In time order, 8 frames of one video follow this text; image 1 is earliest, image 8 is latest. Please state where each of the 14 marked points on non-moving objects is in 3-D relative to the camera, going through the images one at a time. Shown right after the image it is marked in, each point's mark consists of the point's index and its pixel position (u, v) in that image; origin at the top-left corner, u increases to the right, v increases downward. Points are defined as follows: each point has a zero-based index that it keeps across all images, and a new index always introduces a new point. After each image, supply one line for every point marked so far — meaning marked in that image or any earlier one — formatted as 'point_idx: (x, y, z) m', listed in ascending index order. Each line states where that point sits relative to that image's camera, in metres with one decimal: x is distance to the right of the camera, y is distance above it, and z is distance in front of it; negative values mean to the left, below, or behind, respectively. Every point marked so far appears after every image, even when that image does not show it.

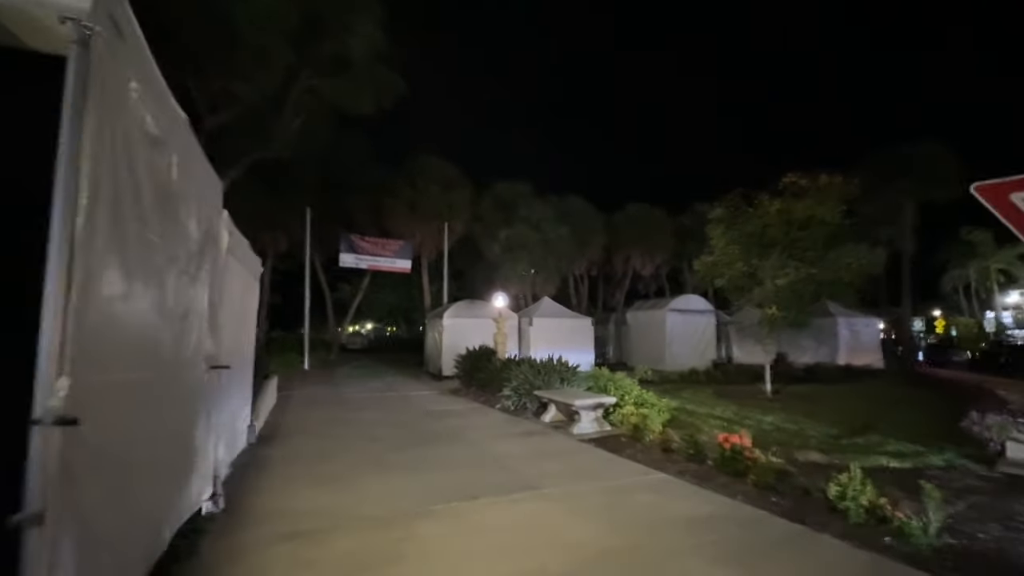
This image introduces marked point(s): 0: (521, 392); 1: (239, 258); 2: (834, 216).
0: (+0.2, -2.9, +13.1) m
1: (-4.3, +0.4, +7.1) m
2: (+9.9, +2.2, +14.2) m
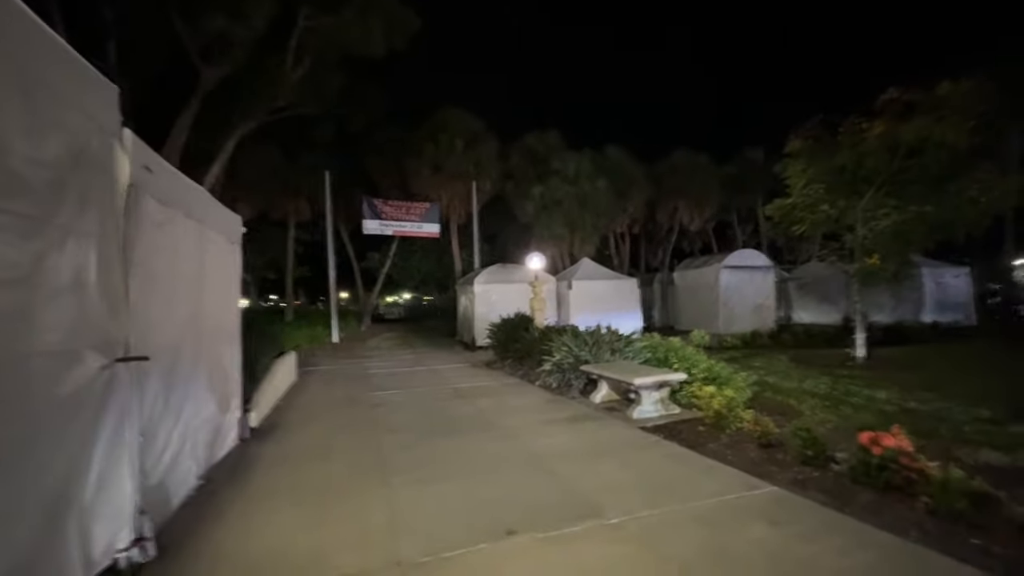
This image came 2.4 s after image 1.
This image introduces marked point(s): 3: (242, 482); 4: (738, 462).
0: (+1.2, -1.8, +11.1) m
1: (-3.8, +0.9, +5.2) m
2: (+10.7, +3.6, +11.1) m
3: (-3.5, -2.5, +6.1) m
4: (+3.0, -2.3, +6.1) m
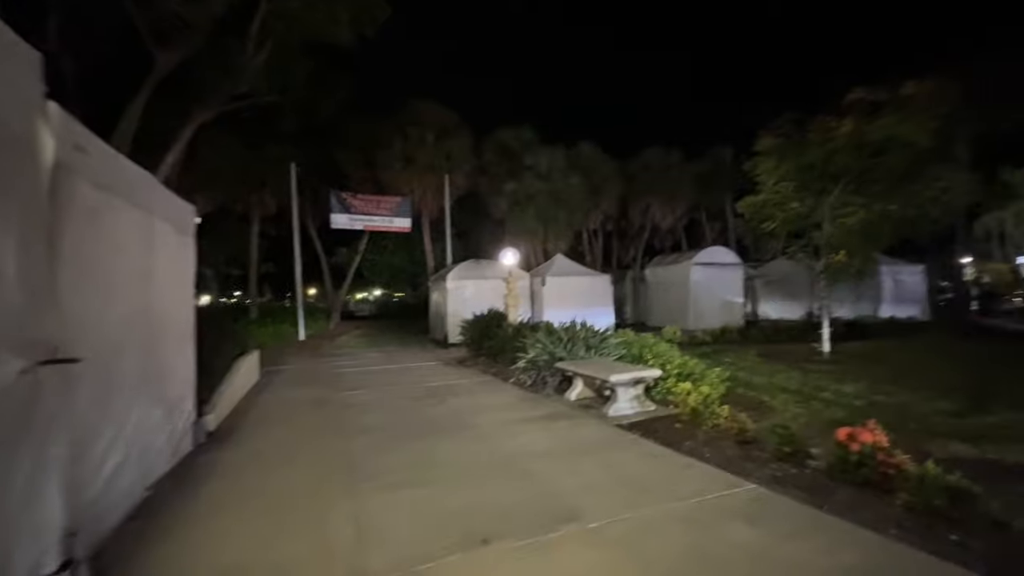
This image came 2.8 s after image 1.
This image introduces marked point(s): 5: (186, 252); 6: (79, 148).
0: (+0.6, -1.8, +10.9) m
1: (-4.1, +0.9, +4.8) m
2: (+10.1, +3.7, +11.5) m
3: (-3.9, -2.5, +5.7) m
4: (+2.6, -2.2, +6.1) m
5: (-5.0, +0.6, +7.2) m
6: (-3.8, +1.2, +4.0) m
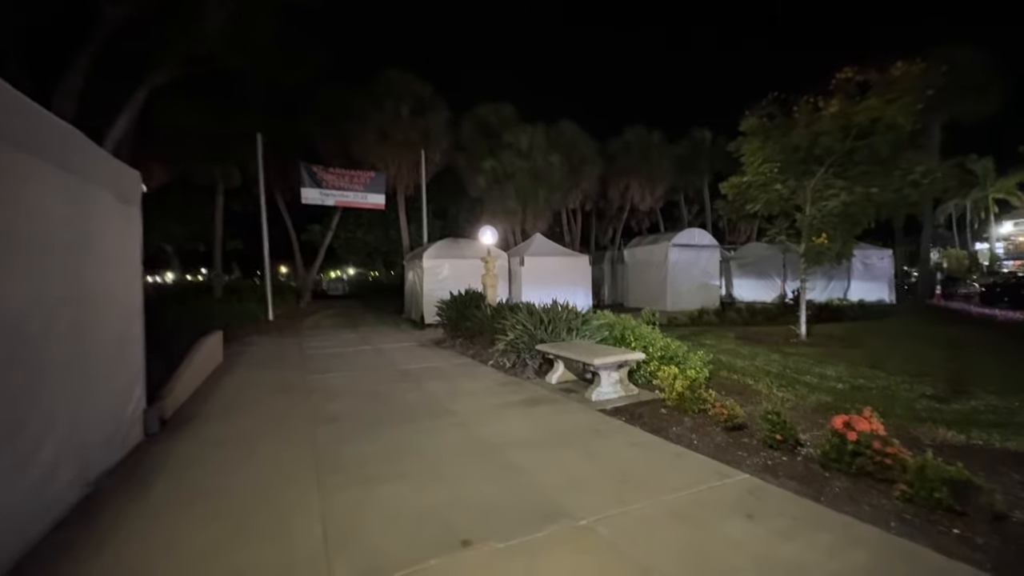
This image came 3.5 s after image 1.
0: (+0.2, -1.3, +10.6) m
1: (-4.2, +1.1, +4.1) m
2: (+9.6, +4.1, +11.4) m
3: (-4.1, -2.2, +5.1) m
4: (+2.4, -2.0, +5.8) m
5: (-5.3, +0.9, +6.5) m
6: (-3.9, +1.4, +3.3) m
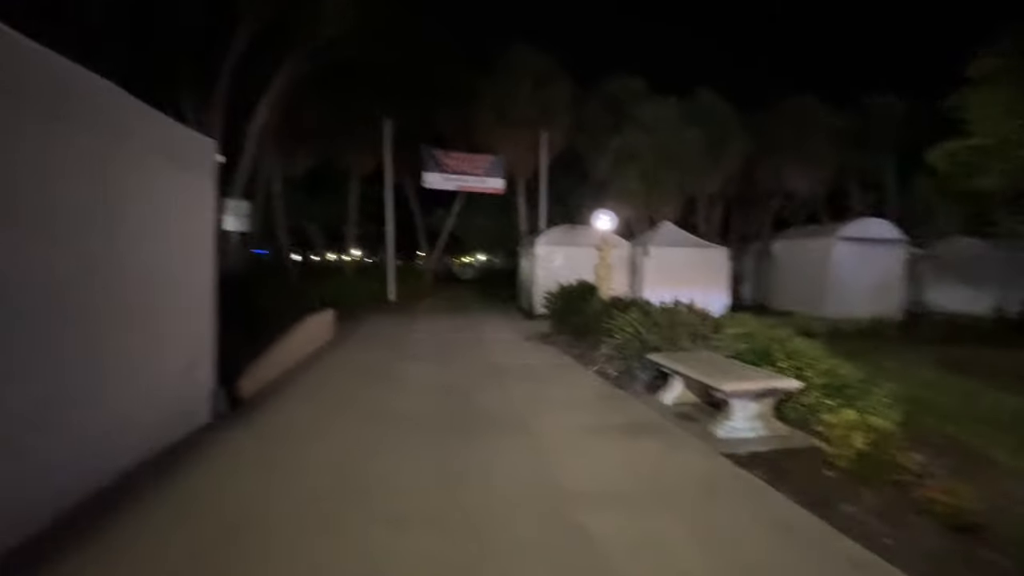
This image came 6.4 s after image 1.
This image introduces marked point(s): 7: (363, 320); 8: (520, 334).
0: (+2.2, -1.2, +8.7) m
1: (-3.6, +1.4, +3.6) m
2: (+11.7, +3.7, +6.8) m
3: (-3.4, -2.0, +4.7) m
4: (+3.0, -2.0, +3.6) m
5: (-4.1, +1.3, +6.1) m
6: (-3.5, +1.6, +2.7) m
7: (-5.4, -1.2, +17.0) m
8: (+0.3, -1.4, +14.4) m
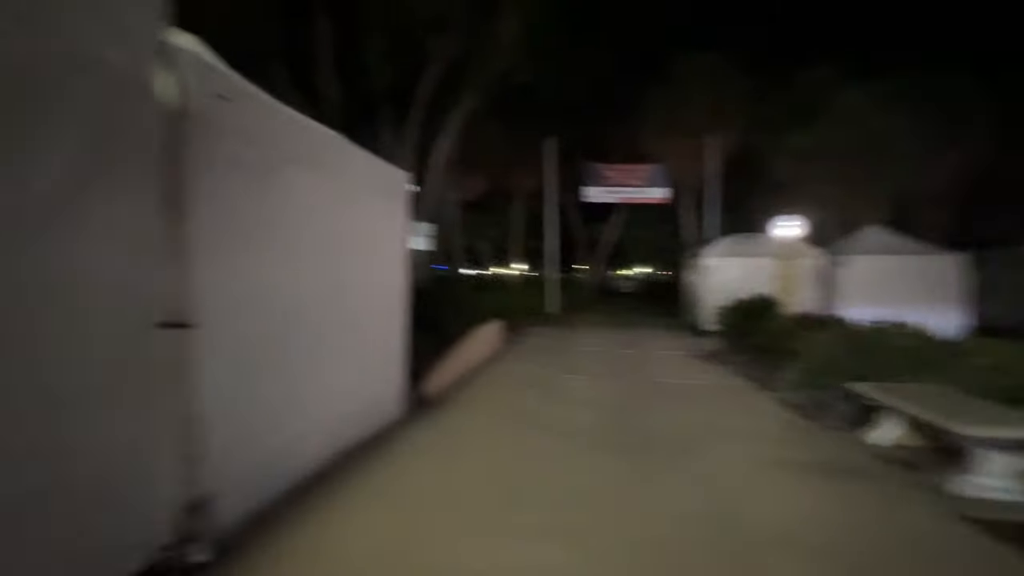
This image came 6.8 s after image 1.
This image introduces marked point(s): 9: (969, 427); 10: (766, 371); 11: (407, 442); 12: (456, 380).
0: (+5.0, -1.4, +7.5) m
1: (-2.2, +1.3, +4.6) m
2: (+13.4, +3.5, +2.7) m
3: (-1.6, -2.1, +5.5) m
4: (+4.1, -2.2, +2.4) m
5: (-1.7, +1.1, +7.2) m
6: (-2.3, +1.5, +3.8) m
7: (+0.5, -1.6, +17.8) m
8: (+5.1, -1.8, +13.6) m
9: (+4.5, -1.4, +4.6) m
10: (+5.5, -1.8, +10.1) m
11: (-1.4, -2.1, +6.2) m
12: (-1.1, -1.9, +9.7) m
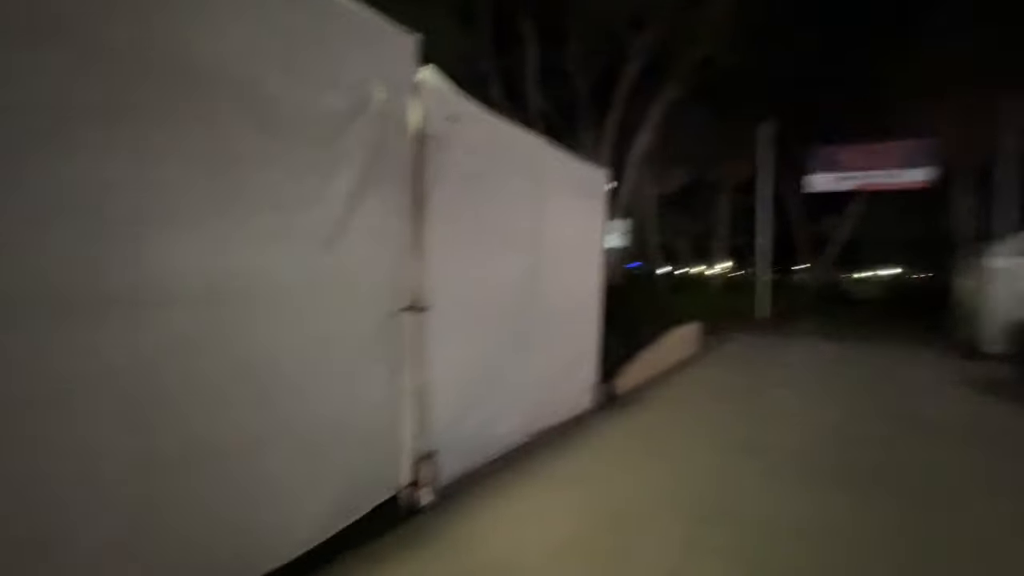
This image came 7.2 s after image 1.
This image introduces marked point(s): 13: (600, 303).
0: (+7.5, -1.6, +5.1) m
1: (-0.1, +1.3, +5.2) m
2: (+13.6, +3.1, -2.7) m
3: (+0.7, -2.0, +5.8) m
4: (+4.7, -2.3, +0.7) m
5: (+1.3, +1.1, +7.4) m
6: (-0.5, +1.6, +4.5) m
7: (+7.5, -1.7, +16.3) m
8: (+10.0, -2.0, +10.6) m
9: (+6.0, -1.5, +2.6) m
10: (+9.0, -2.0, +7.3) m
11: (+1.2, -2.0, +6.4) m
12: (+2.8, -1.9, +9.5) m
13: (+1.4, -0.2, +7.6) m
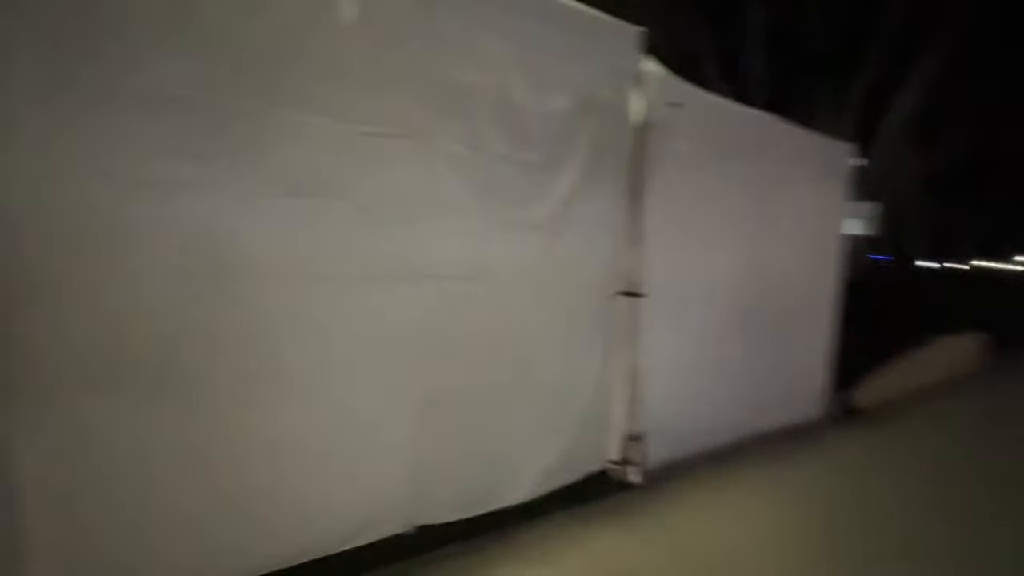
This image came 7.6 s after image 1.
0: (+9.2, -1.8, +1.9) m
1: (+2.3, +1.5, +5.0) m
2: (+11.7, +2.6, -7.8) m
3: (+3.1, -1.9, +5.3) m
4: (+4.8, -2.4, -1.0) m
5: (+4.5, +1.2, +6.4) m
6: (+1.6, +1.7, +4.5) m
7: (+13.6, -1.7, +12.2) m
8: (+13.6, -2.2, +6.0) m
9: (+6.7, -1.6, +0.2) m
10: (+11.4, -2.1, +3.3) m
11: (+3.8, -1.9, +5.6) m
12: (+6.5, -1.8, +7.8) m
13: (+4.5, -0.1, +6.6) m
